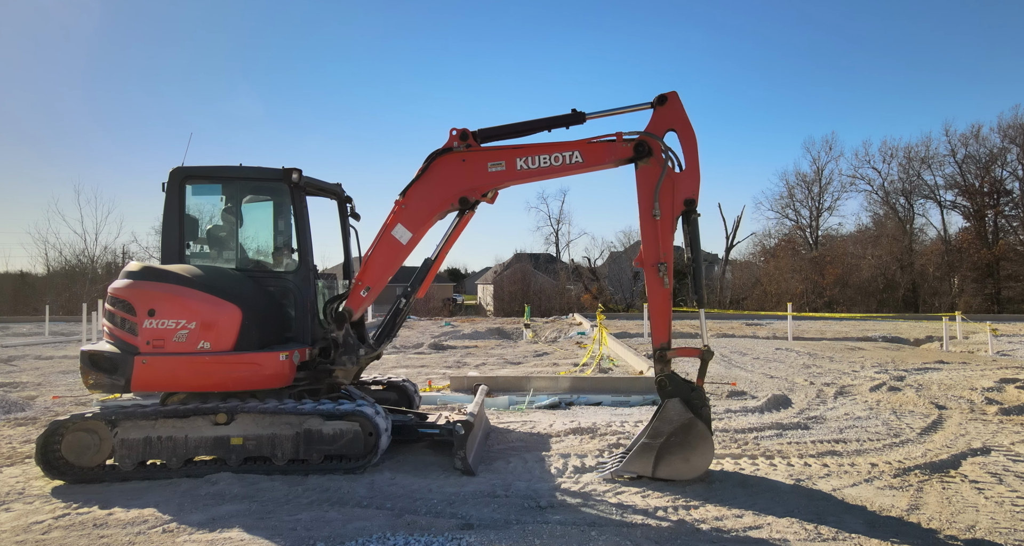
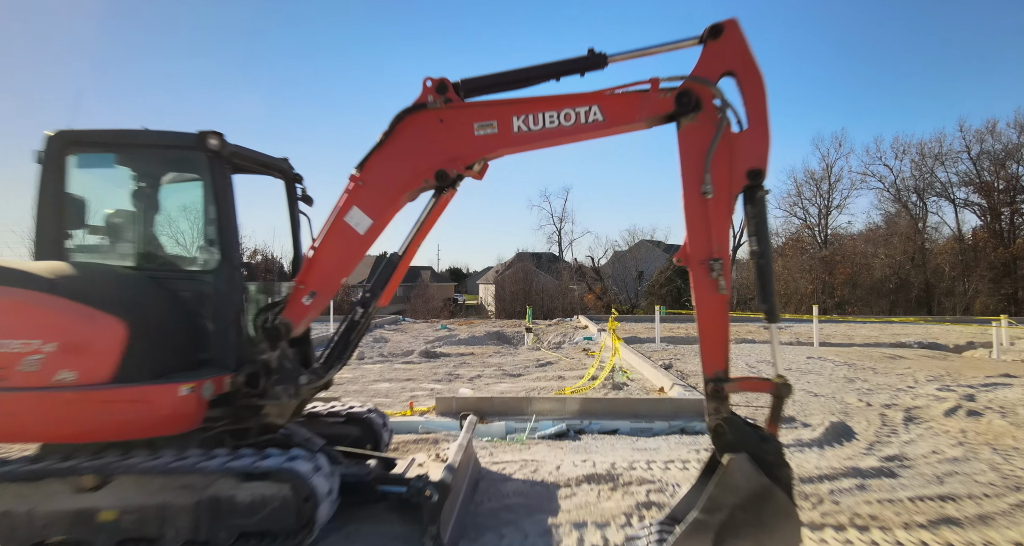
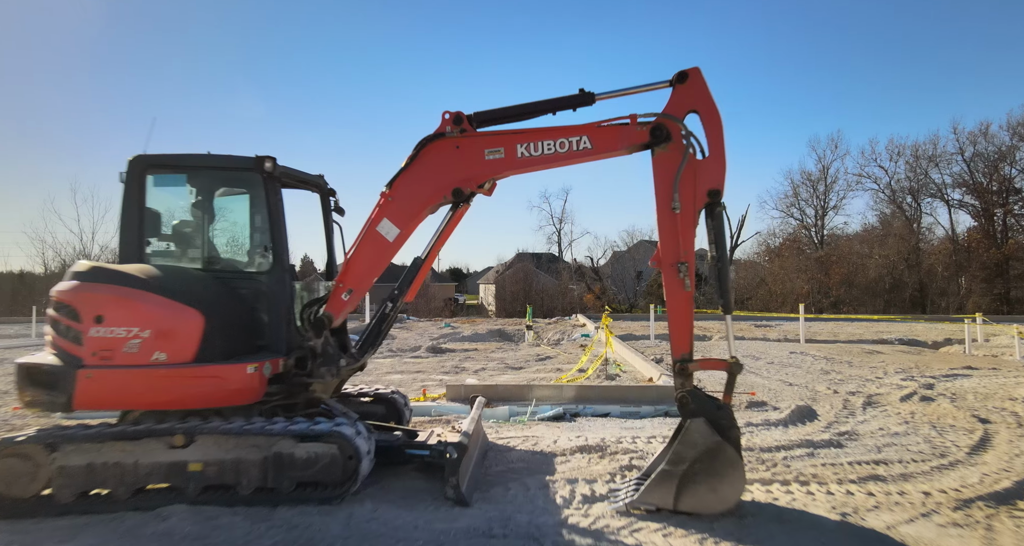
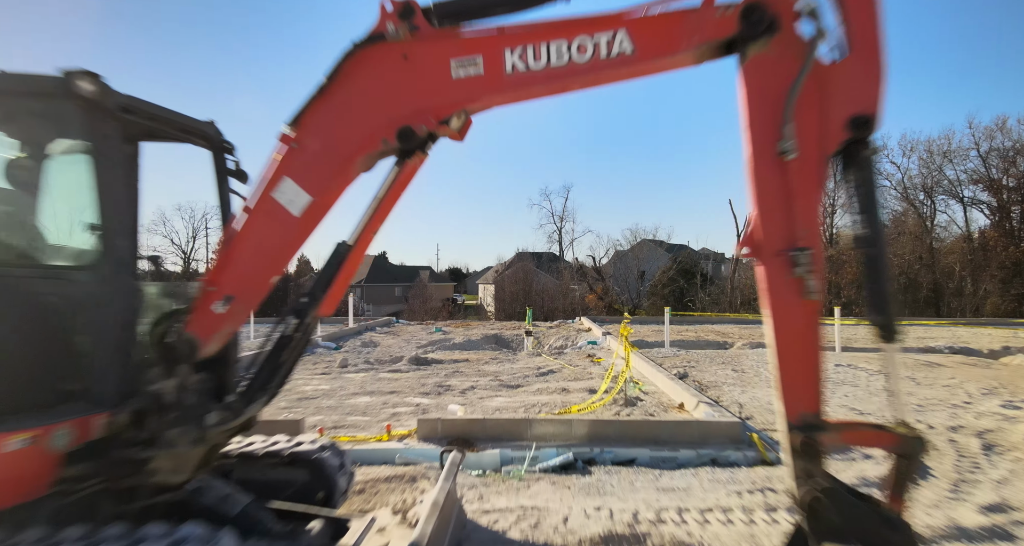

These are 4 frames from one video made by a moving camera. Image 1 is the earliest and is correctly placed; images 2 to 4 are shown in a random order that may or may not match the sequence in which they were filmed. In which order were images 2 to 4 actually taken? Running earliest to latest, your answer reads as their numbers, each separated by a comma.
3, 2, 4
